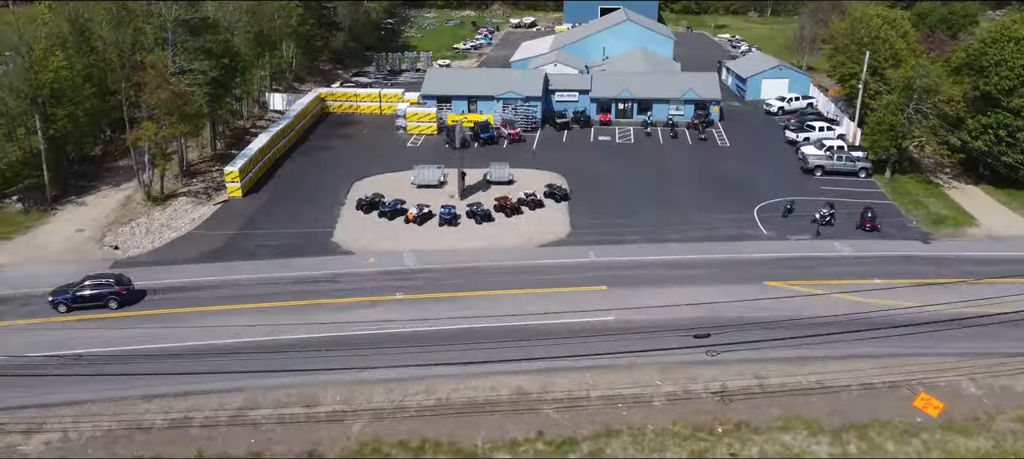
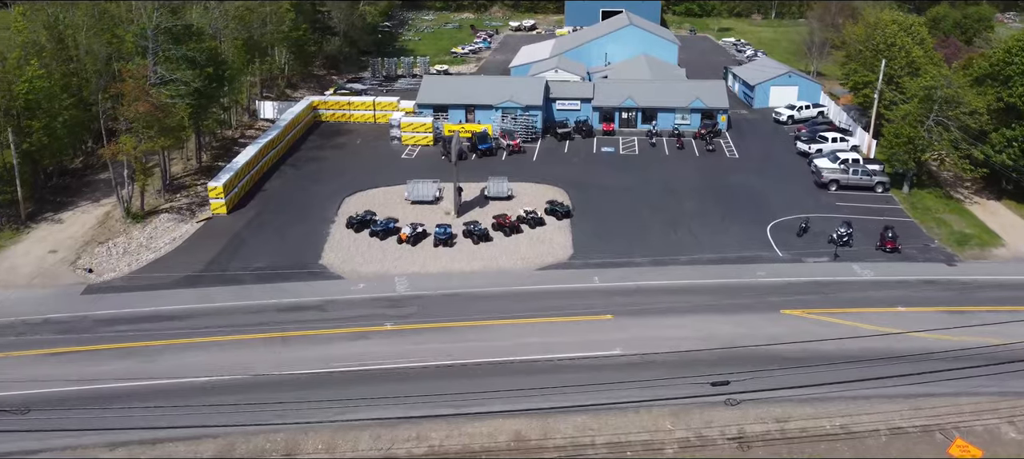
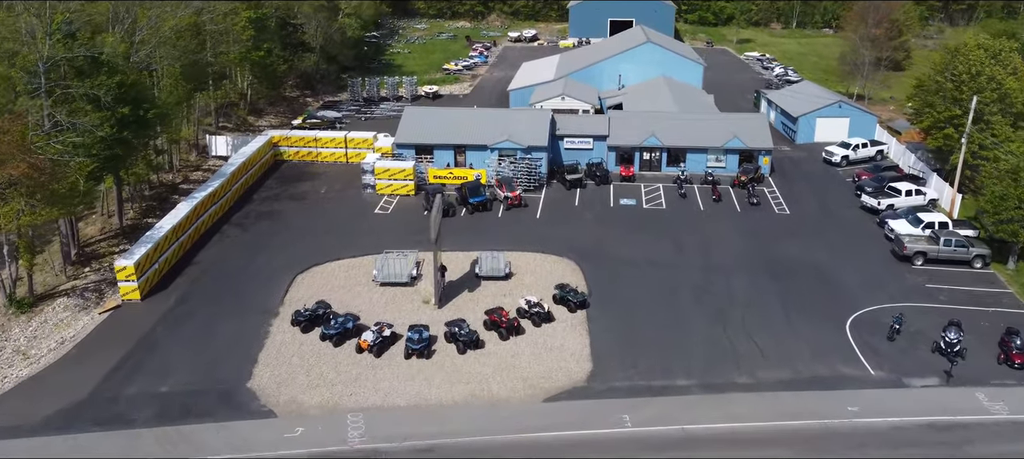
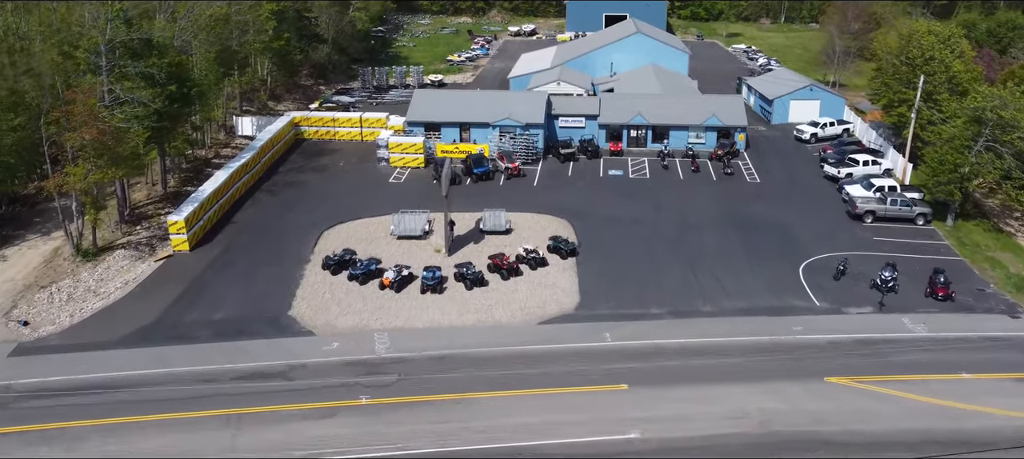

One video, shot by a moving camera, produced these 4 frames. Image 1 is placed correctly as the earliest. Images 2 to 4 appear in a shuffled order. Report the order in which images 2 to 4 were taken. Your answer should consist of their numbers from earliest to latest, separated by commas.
2, 4, 3
